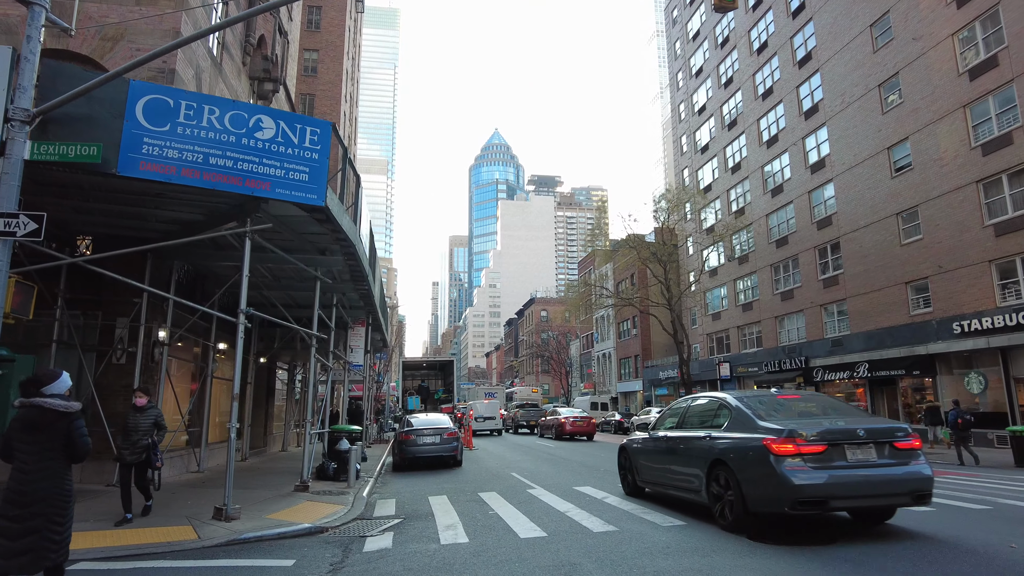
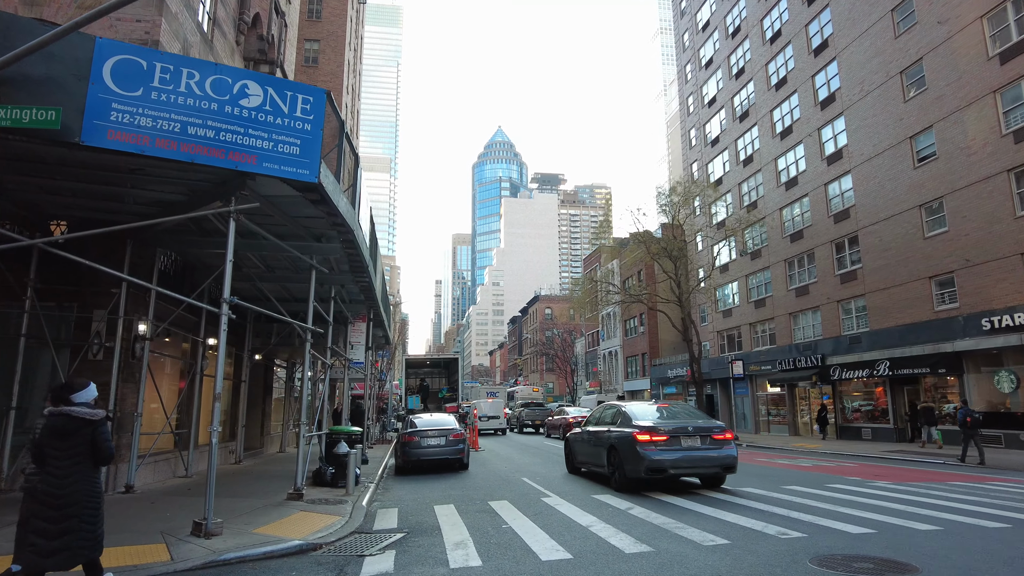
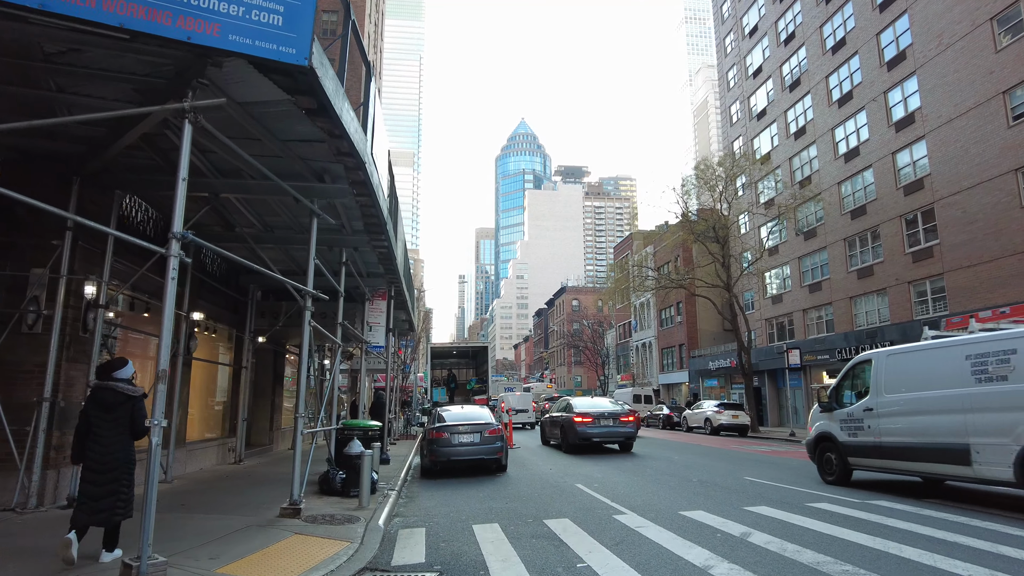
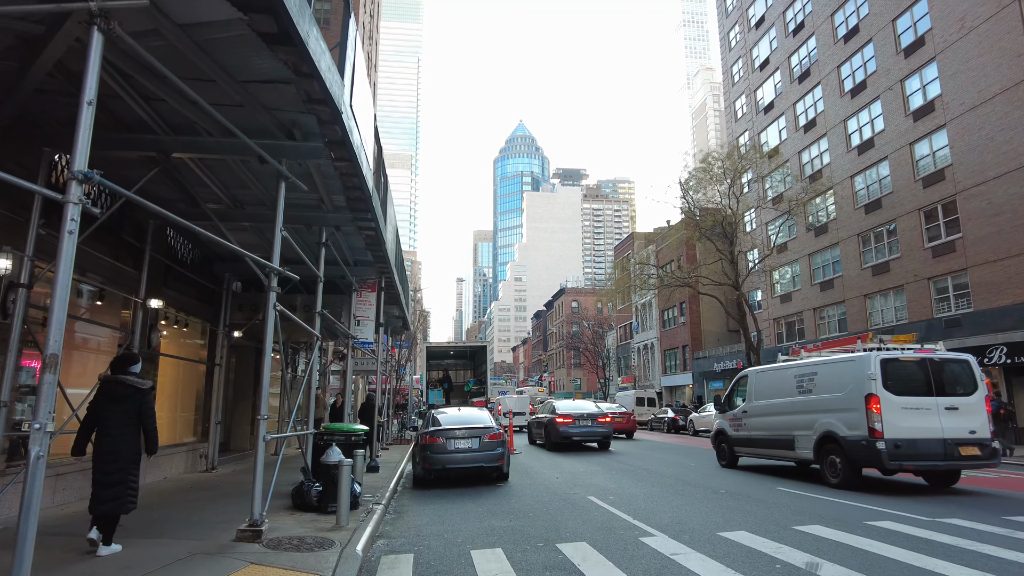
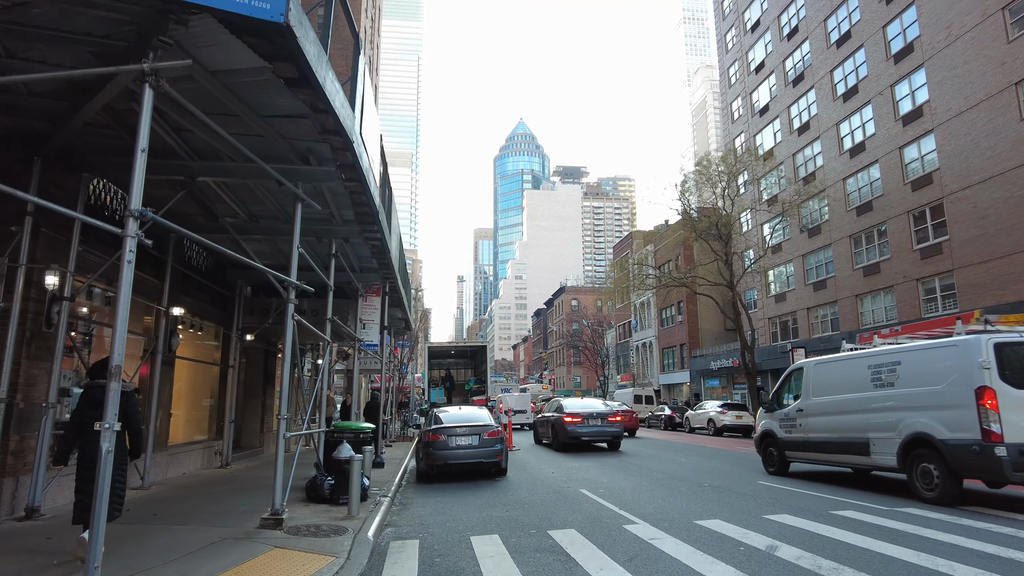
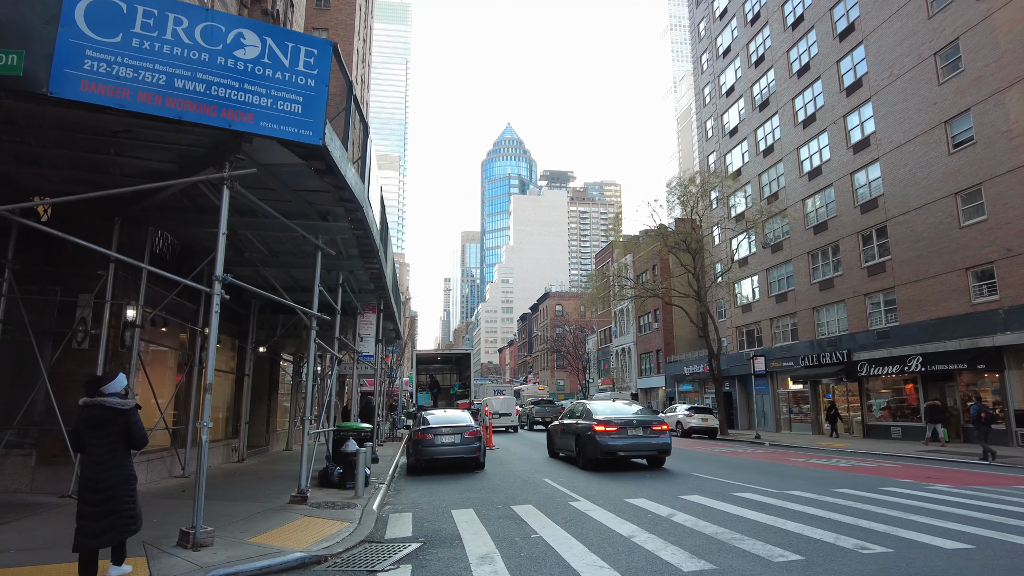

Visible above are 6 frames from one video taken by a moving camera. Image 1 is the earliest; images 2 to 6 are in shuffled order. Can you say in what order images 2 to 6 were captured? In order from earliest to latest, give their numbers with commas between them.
2, 6, 3, 5, 4
